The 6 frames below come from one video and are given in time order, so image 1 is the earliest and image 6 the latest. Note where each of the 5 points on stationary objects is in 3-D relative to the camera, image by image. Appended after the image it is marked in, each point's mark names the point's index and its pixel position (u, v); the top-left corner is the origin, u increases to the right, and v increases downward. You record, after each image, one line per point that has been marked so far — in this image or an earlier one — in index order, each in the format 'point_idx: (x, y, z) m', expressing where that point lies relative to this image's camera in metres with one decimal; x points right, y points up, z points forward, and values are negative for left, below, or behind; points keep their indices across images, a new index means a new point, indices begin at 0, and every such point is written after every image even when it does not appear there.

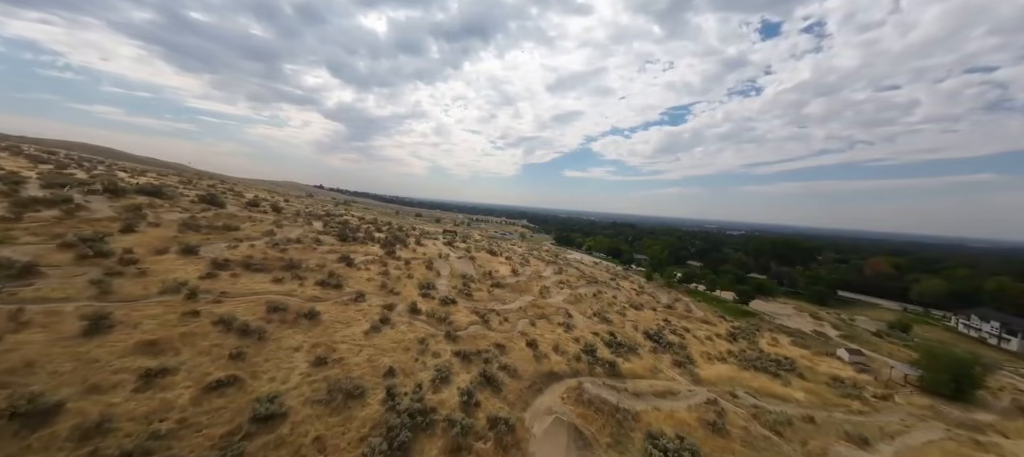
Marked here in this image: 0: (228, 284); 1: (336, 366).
0: (-16.0, -3.2, +16.4) m
1: (-7.6, -5.9, +12.6) m
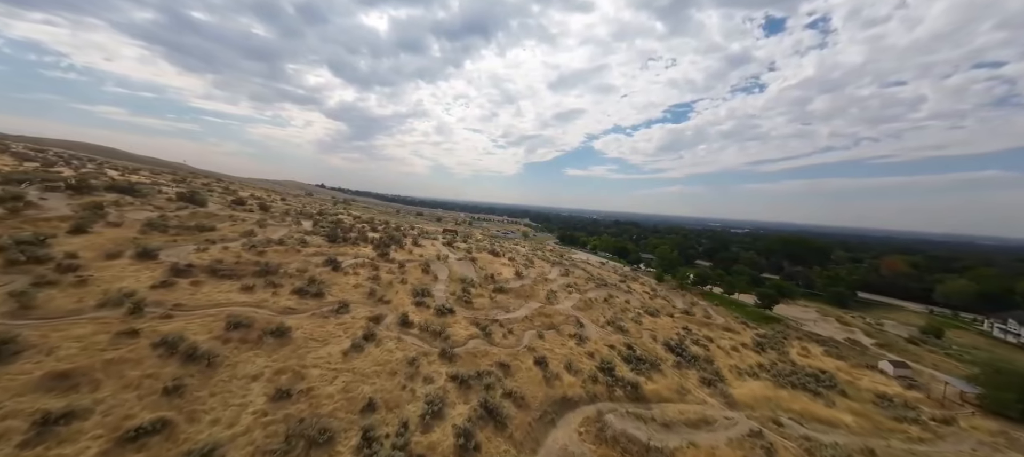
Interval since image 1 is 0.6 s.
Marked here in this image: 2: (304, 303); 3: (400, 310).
0: (-15.7, -3.2, +14.0) m
1: (-7.3, -5.9, +10.1) m
2: (-11.1, -4.0, +15.6) m
3: (-6.6, -4.8, +17.2) m
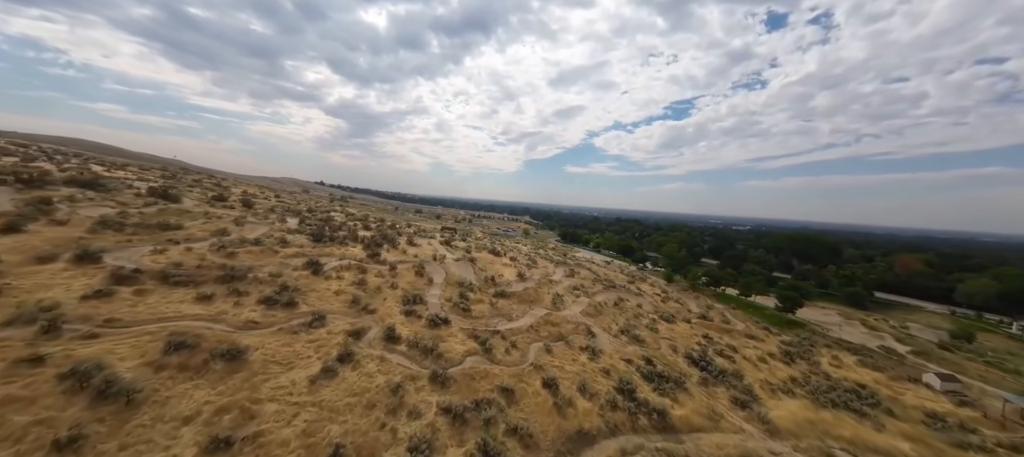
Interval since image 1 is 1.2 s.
0: (-15.5, -3.1, +11.6) m
1: (-7.1, -5.9, +7.8) m
2: (-10.9, -3.9, +13.2) m
3: (-6.5, -4.7, +14.9) m
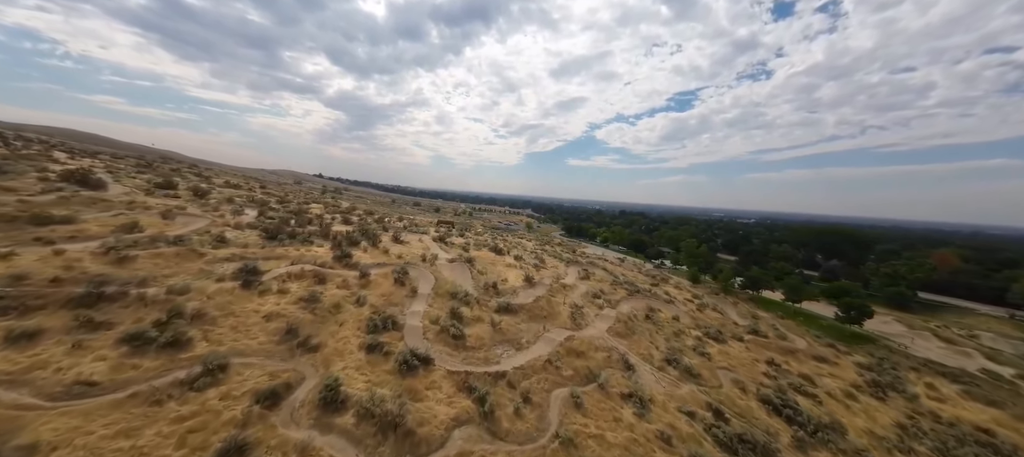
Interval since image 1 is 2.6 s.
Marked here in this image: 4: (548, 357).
0: (-15.1, -3.1, +6.5) m
1: (-6.7, -5.9, +2.7) m
2: (-10.5, -3.8, +8.0) m
3: (-6.0, -4.6, +9.7) m
4: (+1.6, -5.8, +13.0) m
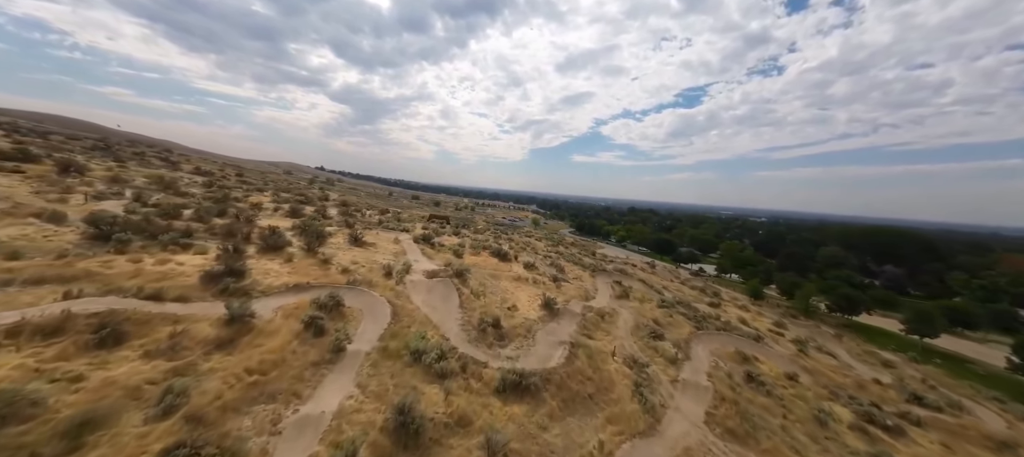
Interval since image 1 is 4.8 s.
0: (-14.7, -3.0, -1.7) m
1: (-6.4, -6.0, -5.5) m
2: (-10.1, -3.8, -0.1) m
3: (-5.6, -4.6, +1.5) m
4: (+2.0, -5.8, +4.7) m
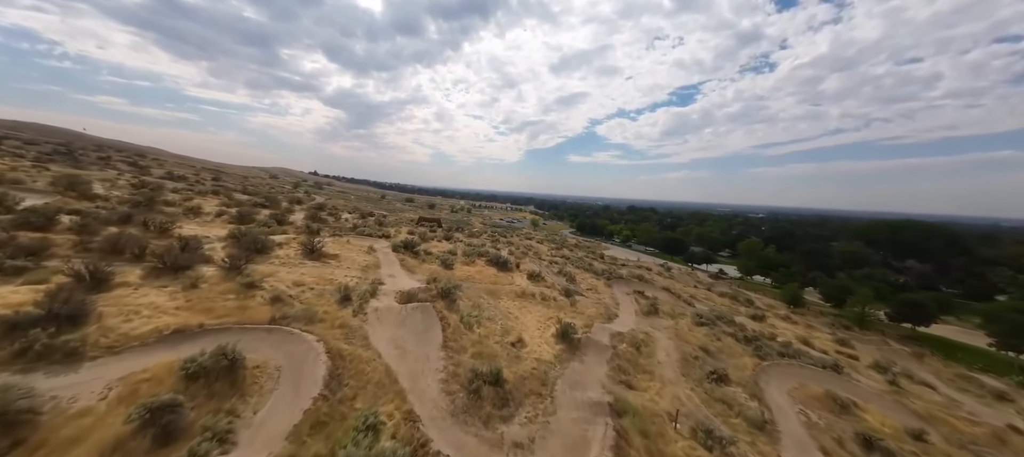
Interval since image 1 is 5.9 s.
0: (-14.4, -3.4, -5.8) m
1: (-6.1, -6.2, -9.6) m
2: (-9.8, -4.1, -4.2) m
3: (-5.3, -4.8, -2.6) m
4: (+2.3, -5.9, +0.7) m
